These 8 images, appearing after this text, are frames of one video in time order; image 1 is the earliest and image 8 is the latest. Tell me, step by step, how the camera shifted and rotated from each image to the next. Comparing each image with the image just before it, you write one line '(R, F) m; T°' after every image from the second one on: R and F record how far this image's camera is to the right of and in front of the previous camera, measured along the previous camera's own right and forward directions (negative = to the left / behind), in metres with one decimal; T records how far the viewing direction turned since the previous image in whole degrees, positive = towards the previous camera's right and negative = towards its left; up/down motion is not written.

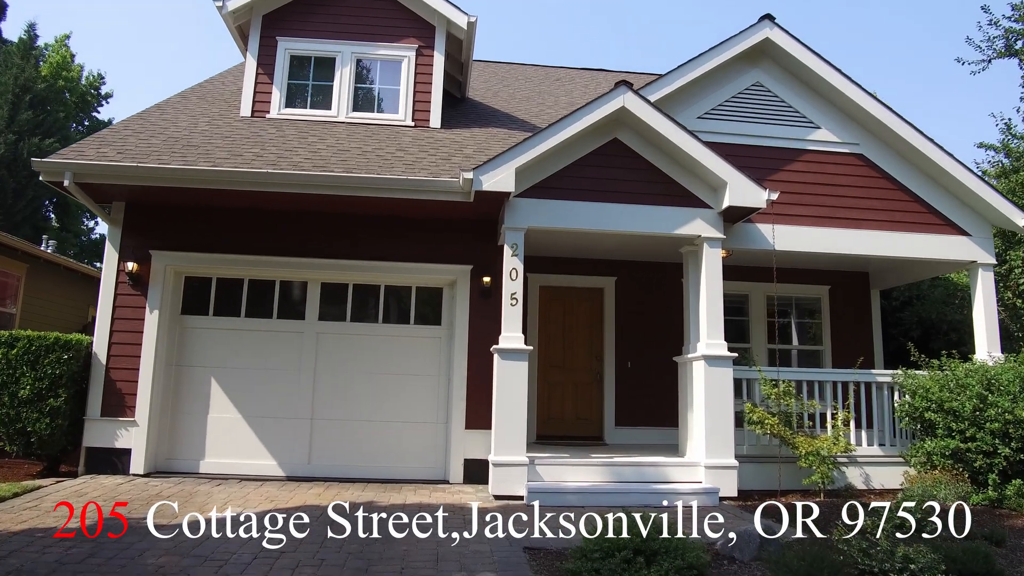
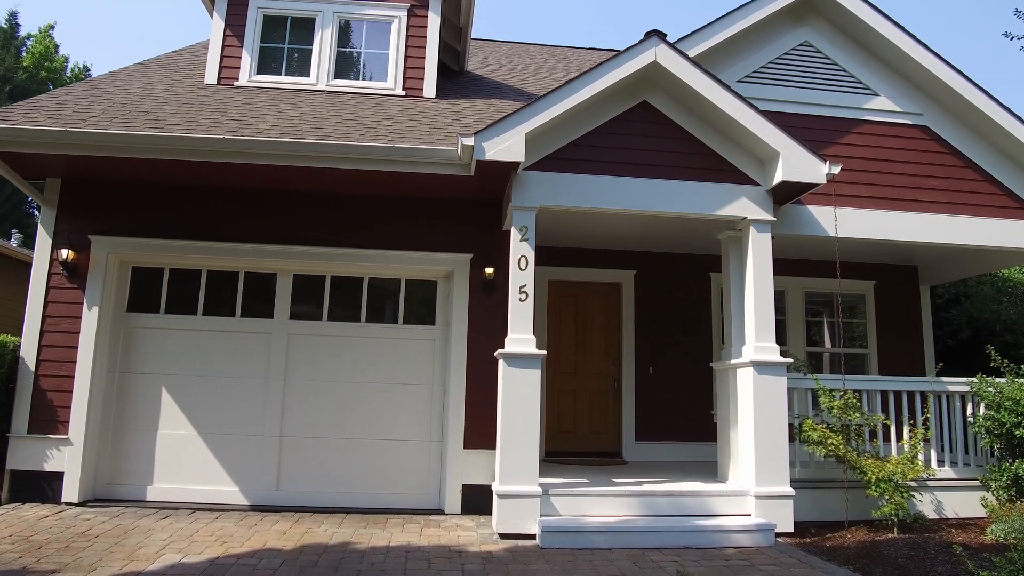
(-0.1, +1.2) m; 0°
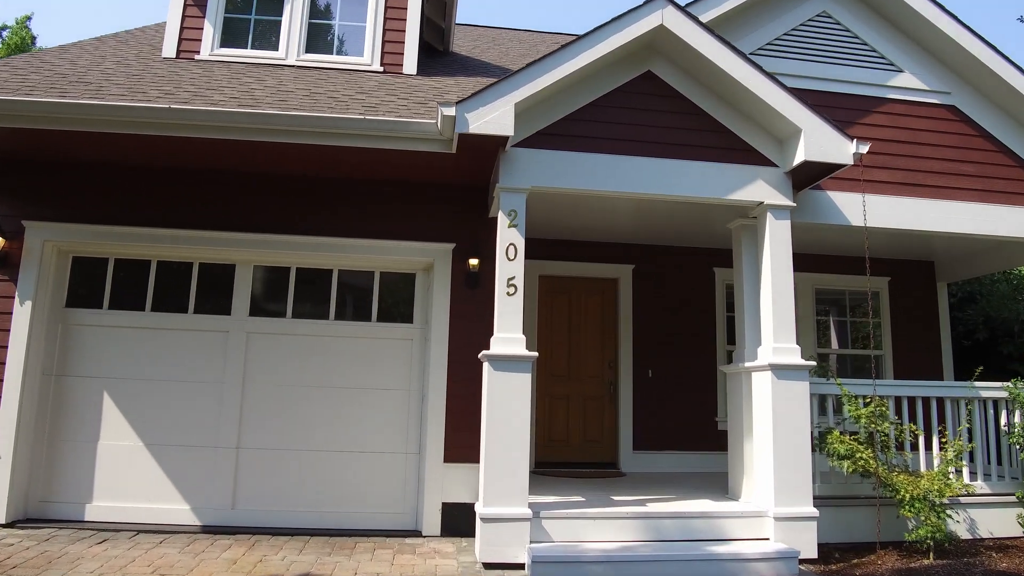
(0.0, +0.7) m; +1°
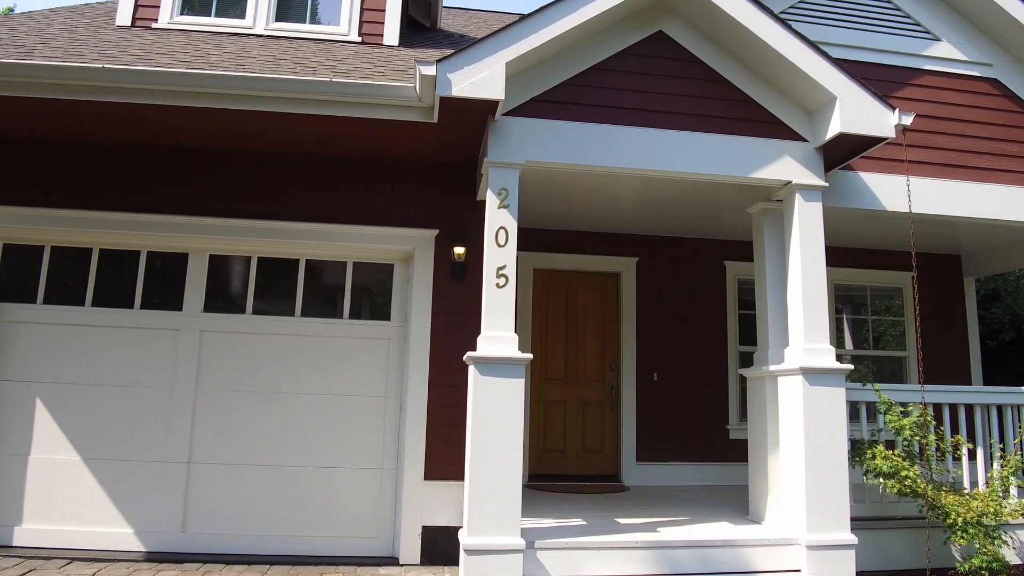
(0.0, +0.7) m; 0°
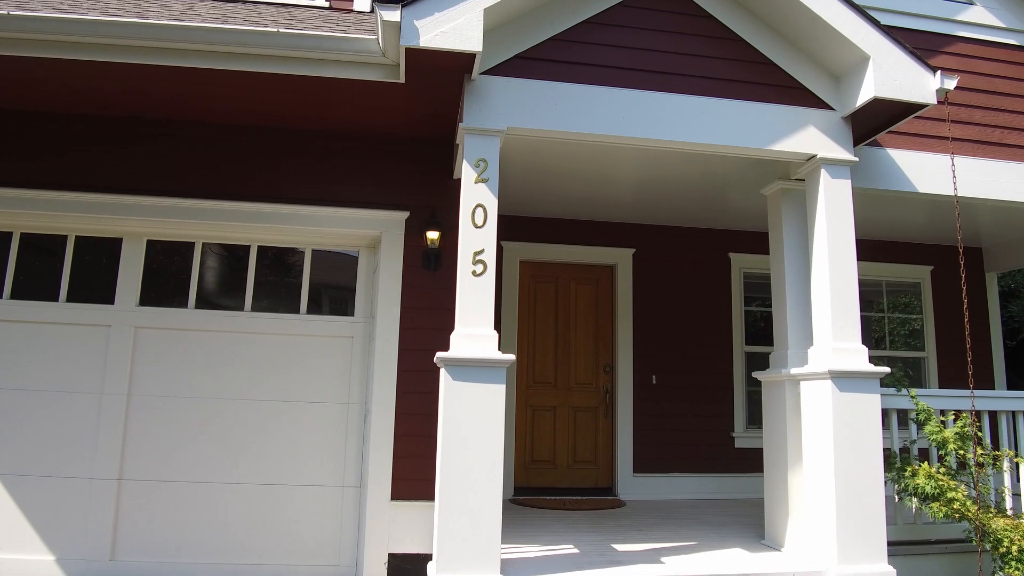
(0.0, +0.6) m; +1°
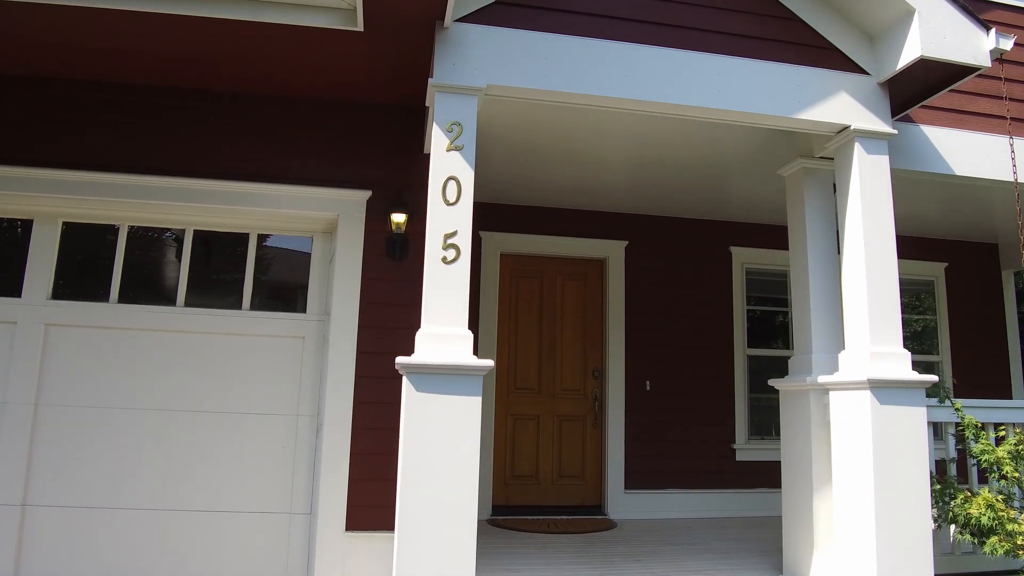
(0.0, +0.6) m; +1°
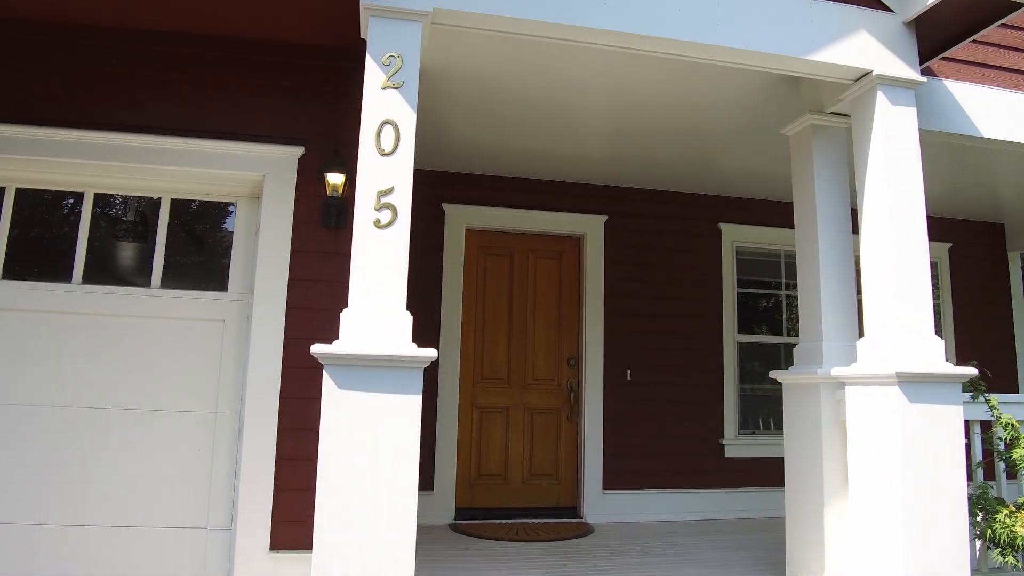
(+0.1, +0.5) m; +1°
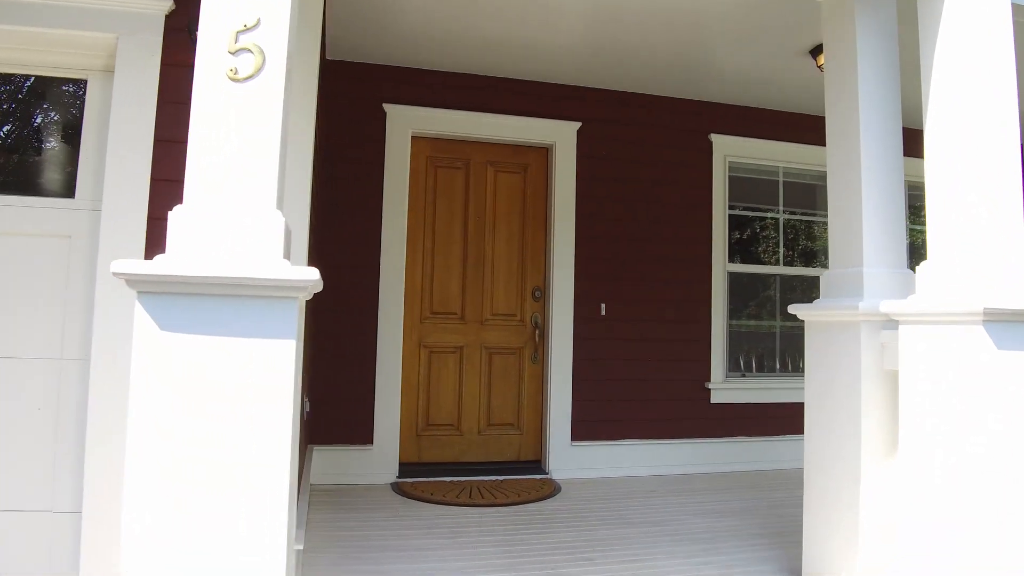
(+0.1, +0.7) m; +2°
